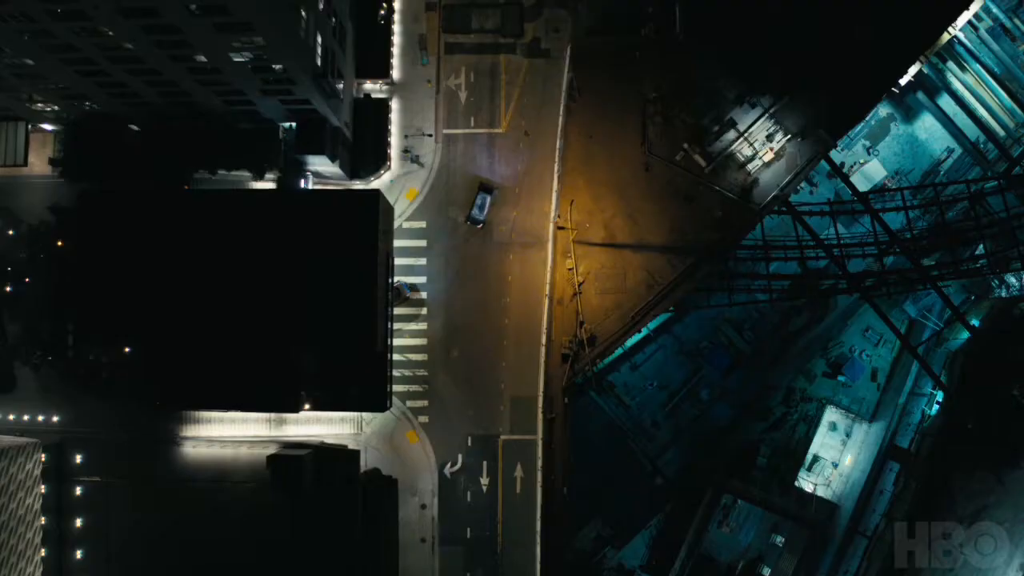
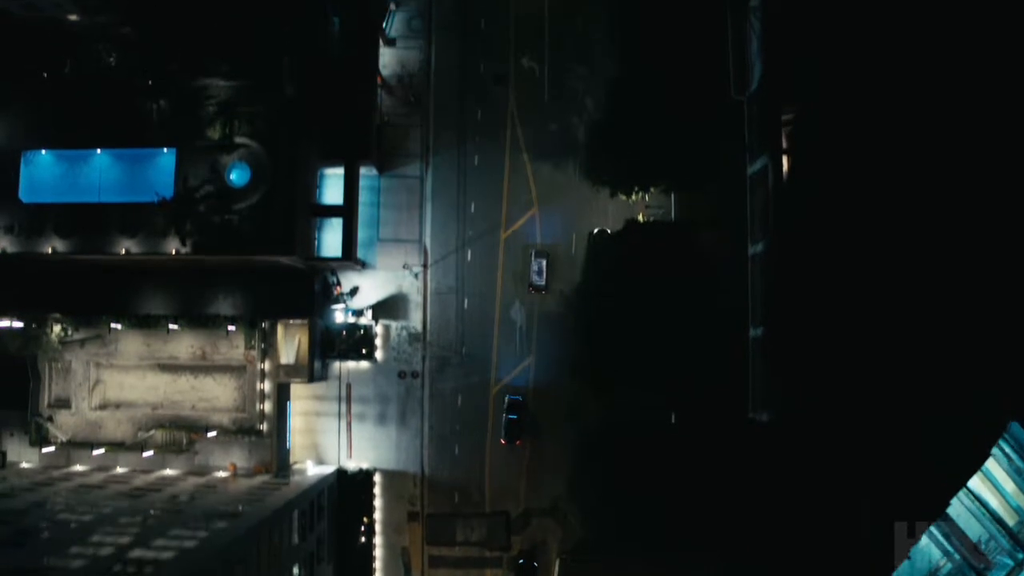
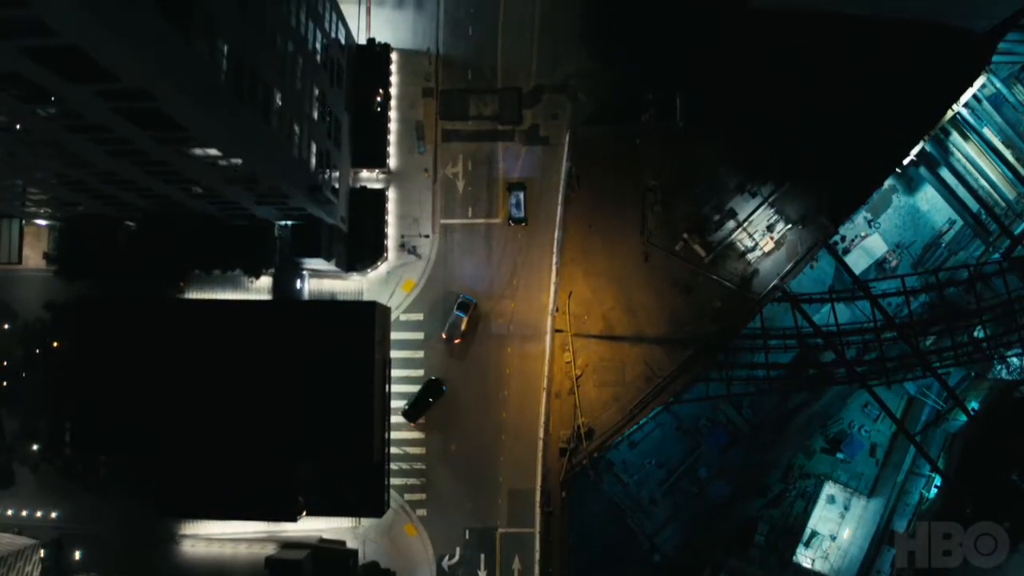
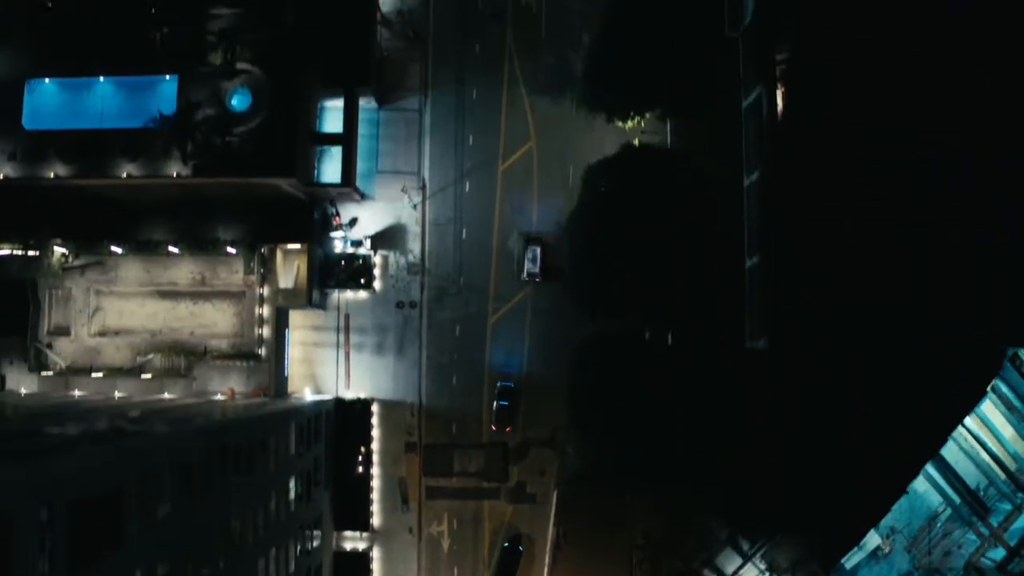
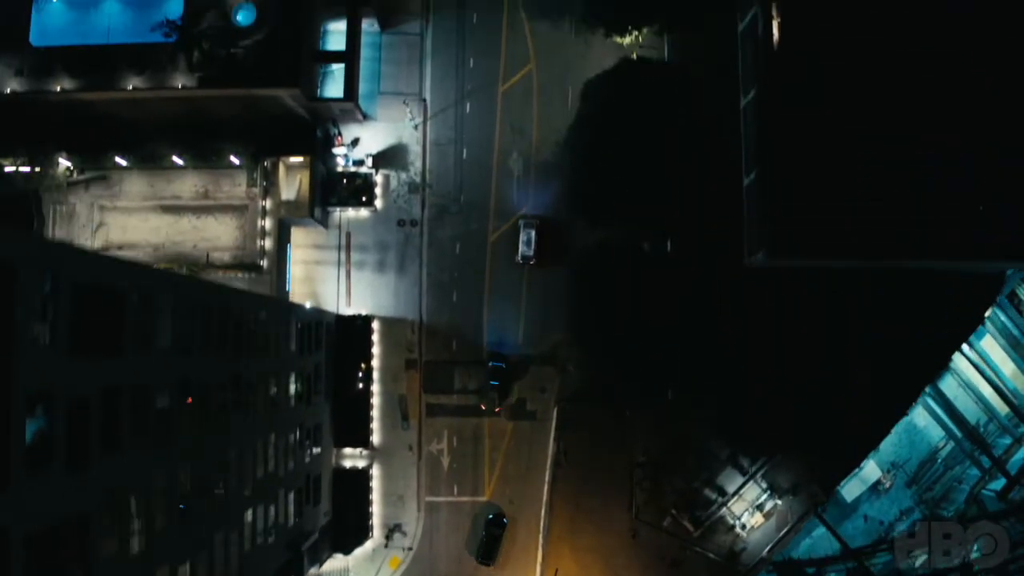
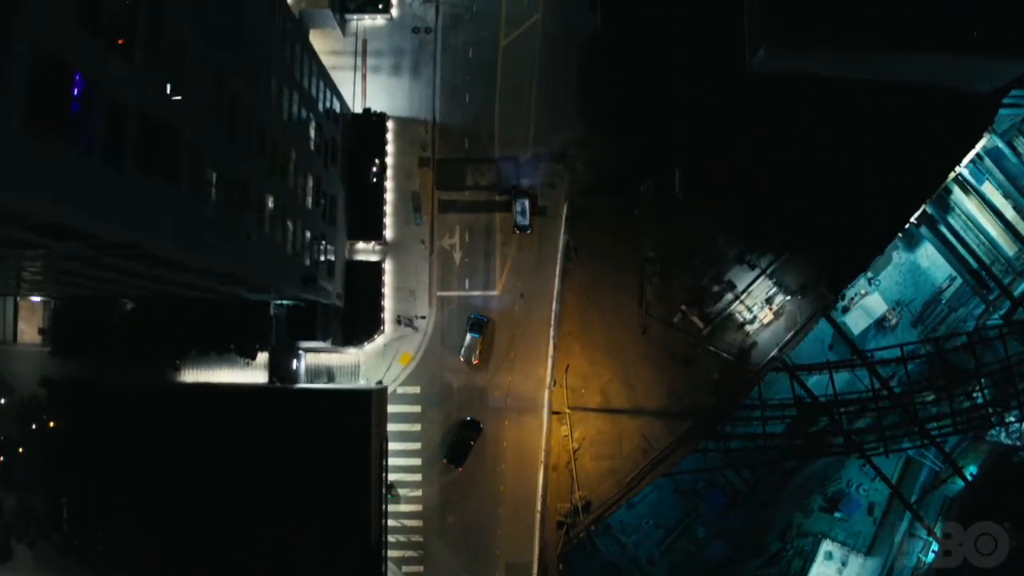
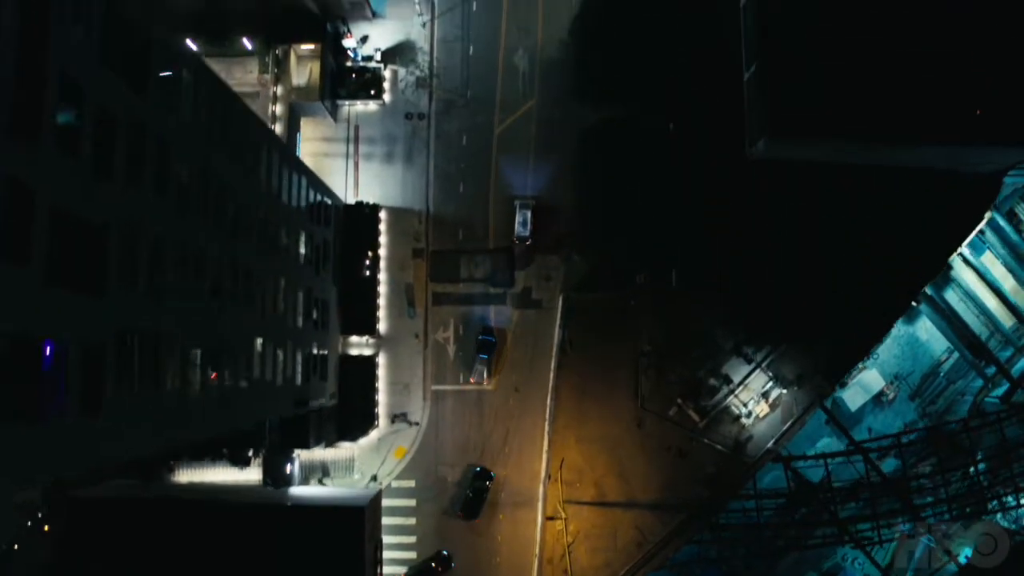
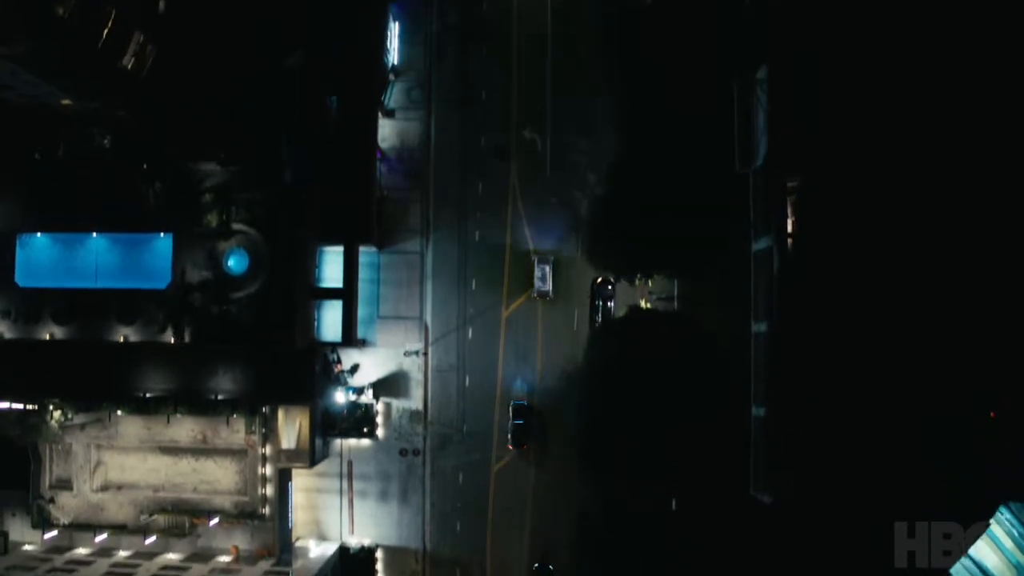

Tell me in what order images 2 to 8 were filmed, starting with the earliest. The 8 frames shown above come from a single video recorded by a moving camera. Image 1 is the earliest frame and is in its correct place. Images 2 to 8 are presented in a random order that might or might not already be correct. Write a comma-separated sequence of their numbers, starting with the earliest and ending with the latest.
3, 6, 7, 5, 4, 2, 8
